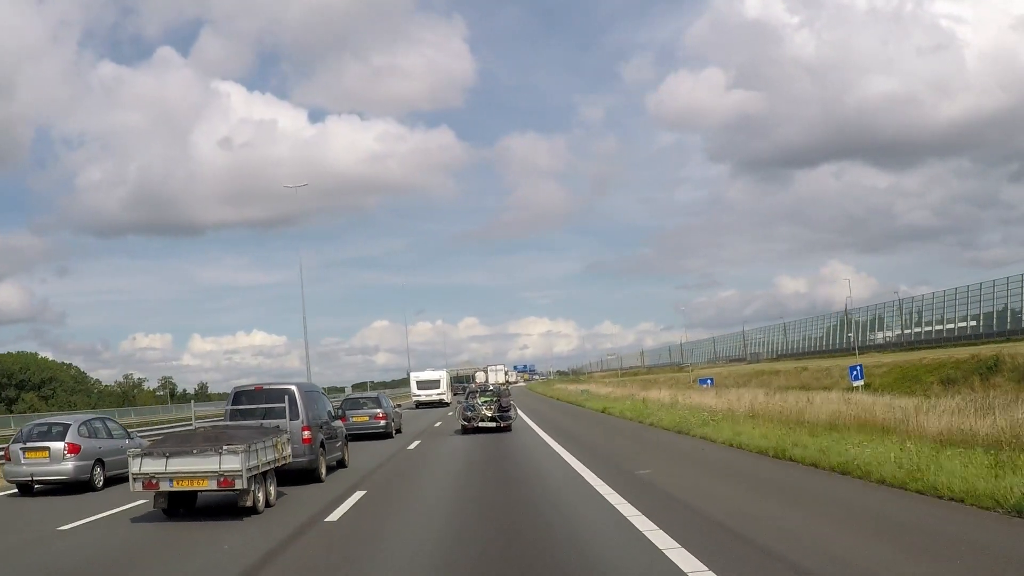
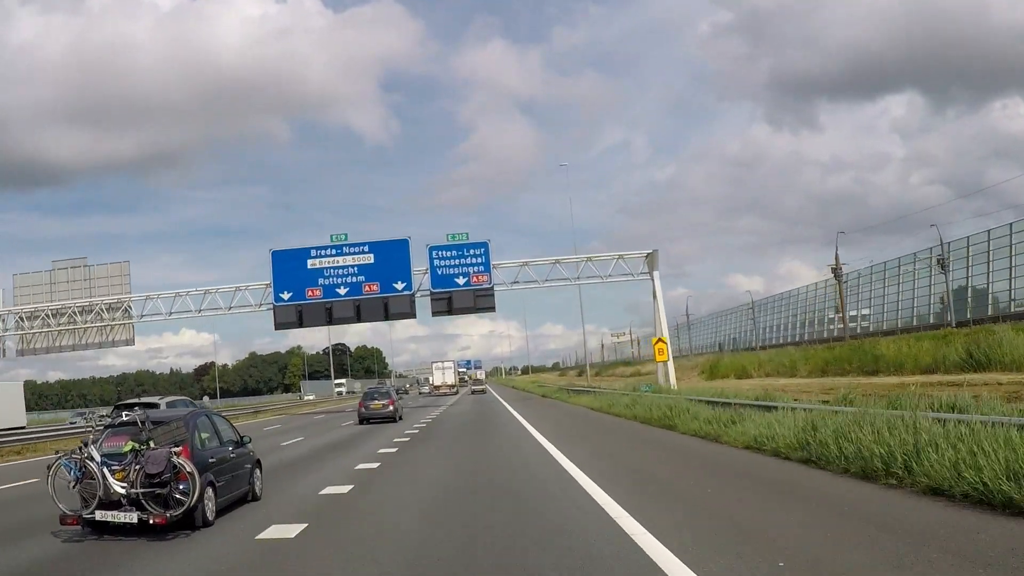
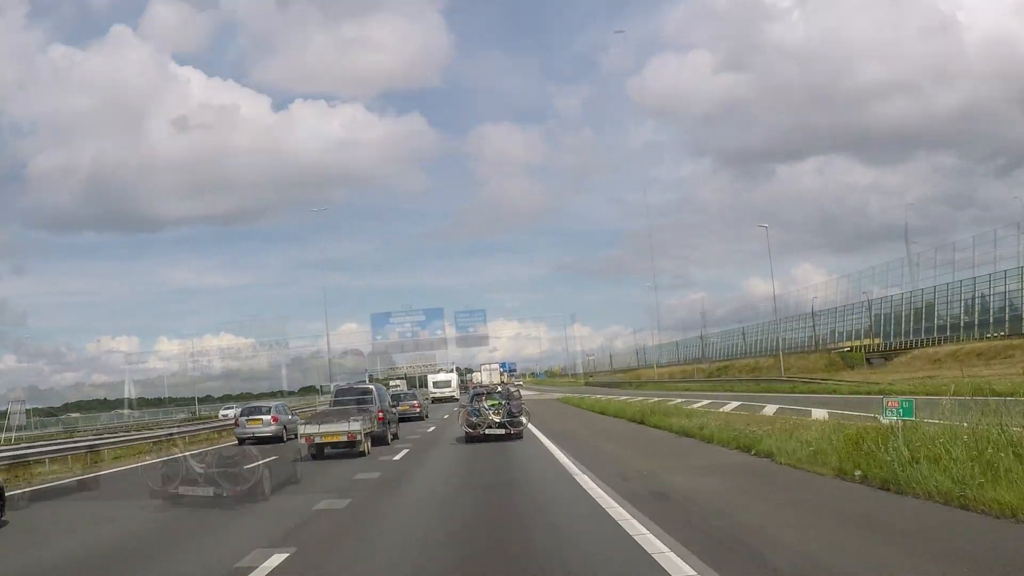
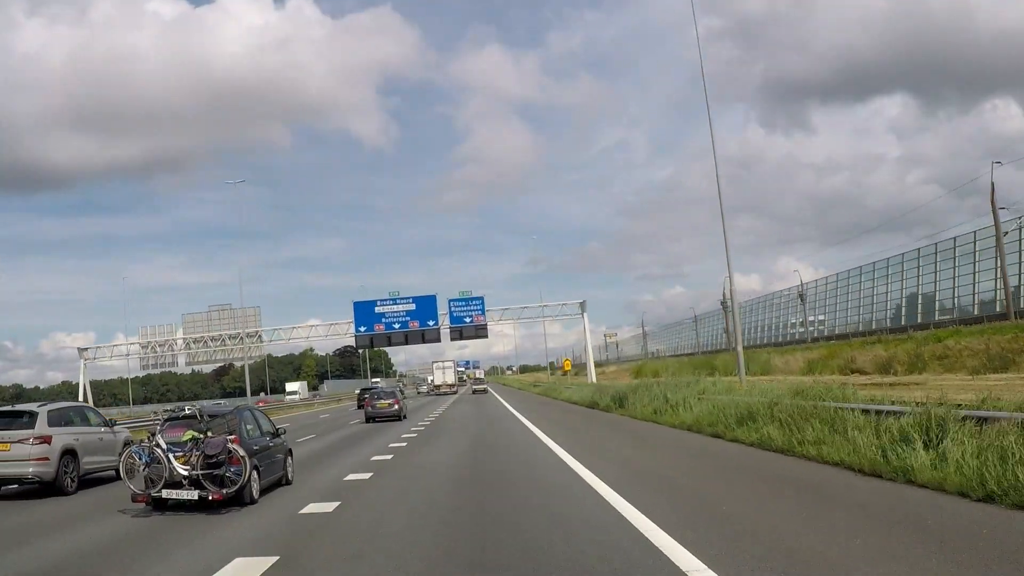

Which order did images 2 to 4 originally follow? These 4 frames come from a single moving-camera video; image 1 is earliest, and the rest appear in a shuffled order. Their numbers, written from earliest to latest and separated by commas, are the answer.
3, 4, 2
